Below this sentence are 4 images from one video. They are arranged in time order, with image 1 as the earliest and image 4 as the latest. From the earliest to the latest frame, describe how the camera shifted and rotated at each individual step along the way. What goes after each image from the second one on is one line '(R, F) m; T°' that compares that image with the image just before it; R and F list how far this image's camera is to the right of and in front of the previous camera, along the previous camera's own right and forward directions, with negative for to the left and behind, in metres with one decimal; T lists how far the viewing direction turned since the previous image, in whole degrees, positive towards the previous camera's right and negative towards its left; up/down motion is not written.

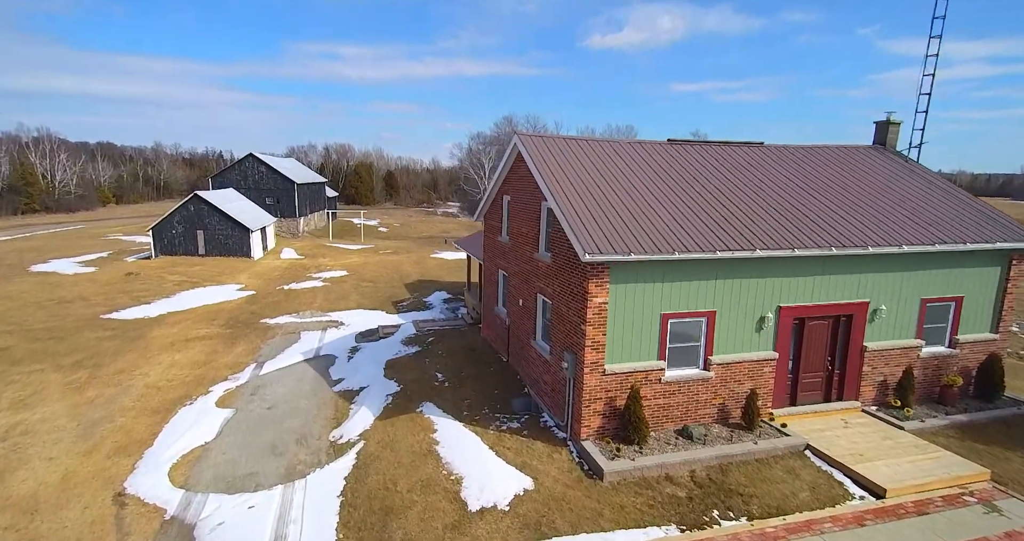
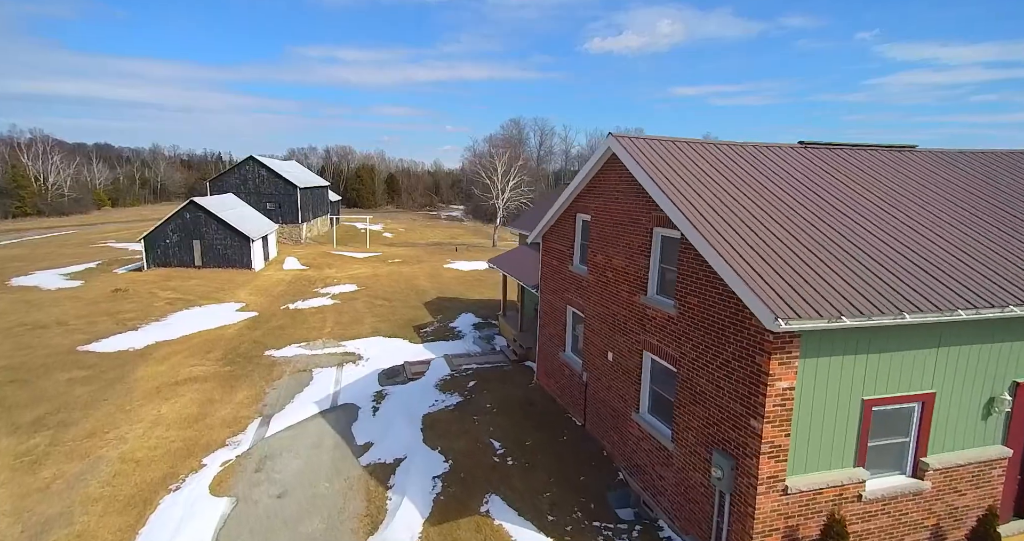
(-1.5, +2.7) m; 0°
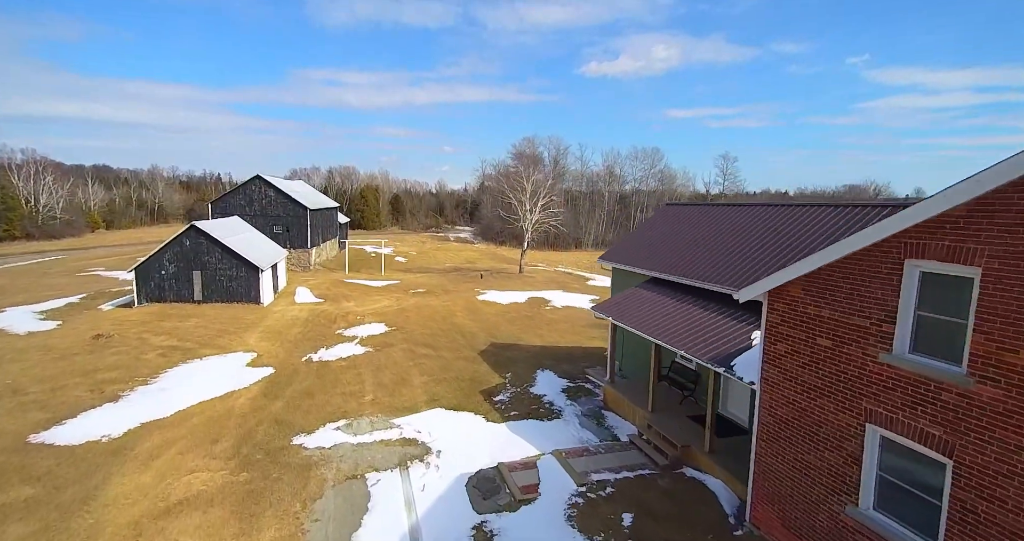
(-2.9, +4.6) m; 0°
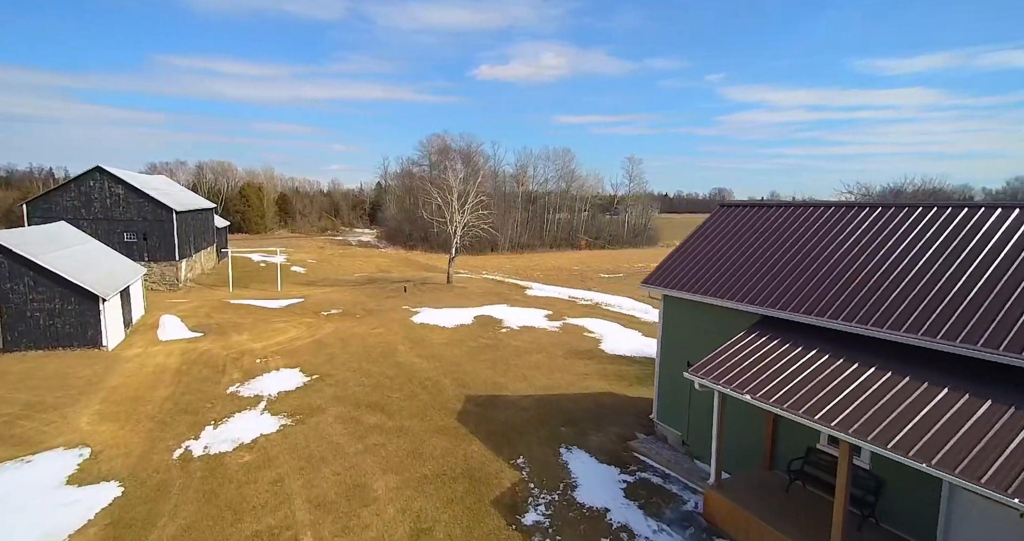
(-2.4, +5.9) m; +11°
